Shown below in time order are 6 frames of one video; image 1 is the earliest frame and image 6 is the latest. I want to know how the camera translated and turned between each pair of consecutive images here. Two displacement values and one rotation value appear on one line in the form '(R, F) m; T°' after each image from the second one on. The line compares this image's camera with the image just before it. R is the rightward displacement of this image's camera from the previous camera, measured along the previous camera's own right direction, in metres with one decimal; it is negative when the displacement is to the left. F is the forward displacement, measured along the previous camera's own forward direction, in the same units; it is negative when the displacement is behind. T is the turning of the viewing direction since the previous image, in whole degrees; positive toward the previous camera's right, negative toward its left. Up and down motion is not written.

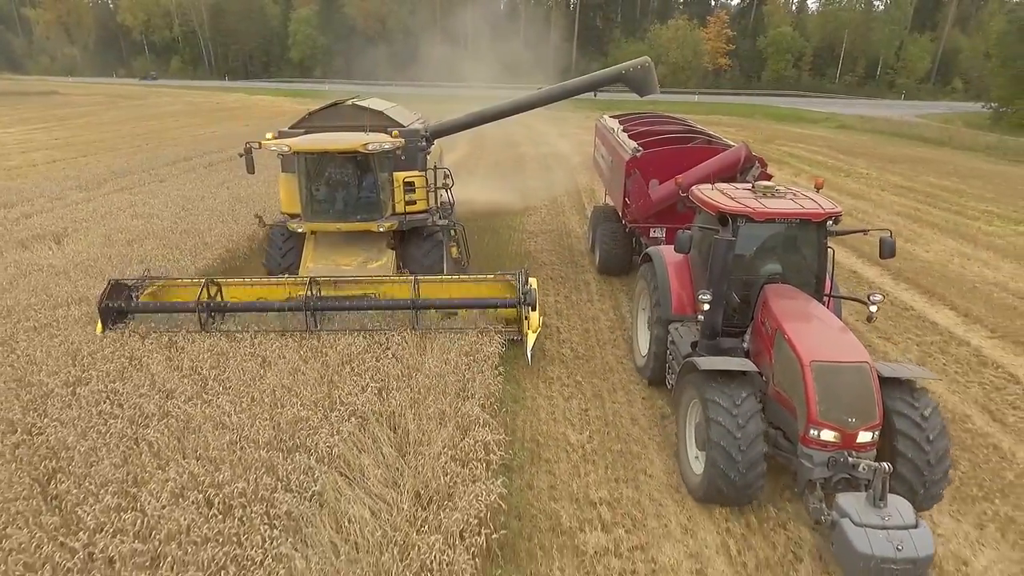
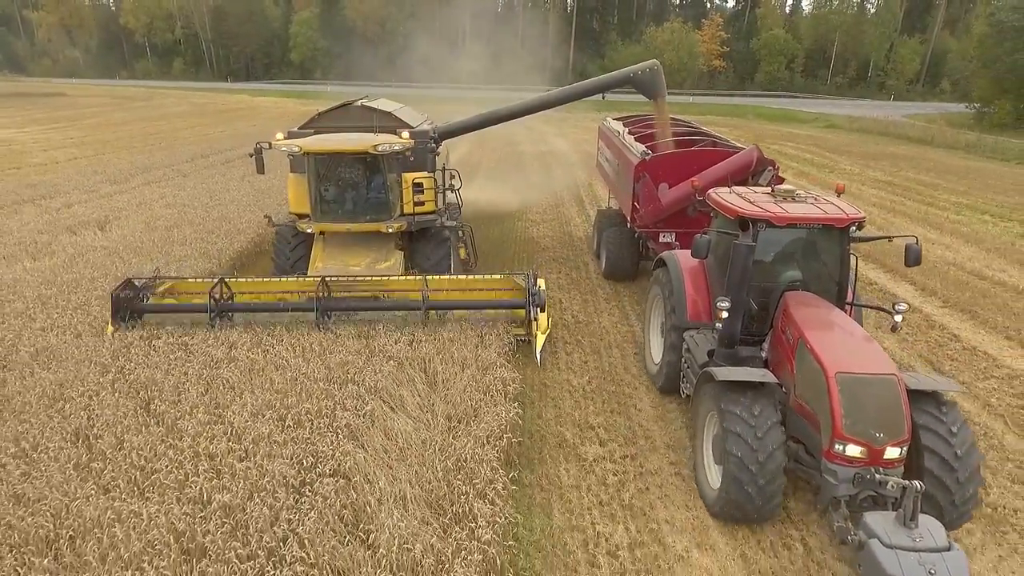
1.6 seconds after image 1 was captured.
(-0.1, -0.5) m; 0°
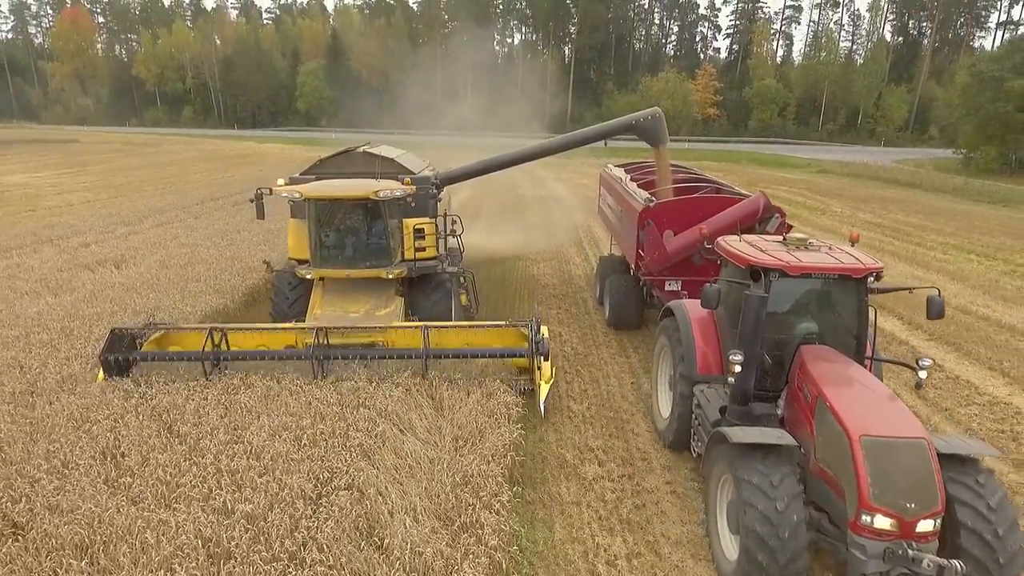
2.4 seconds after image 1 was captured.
(0.0, -0.2) m; 0°
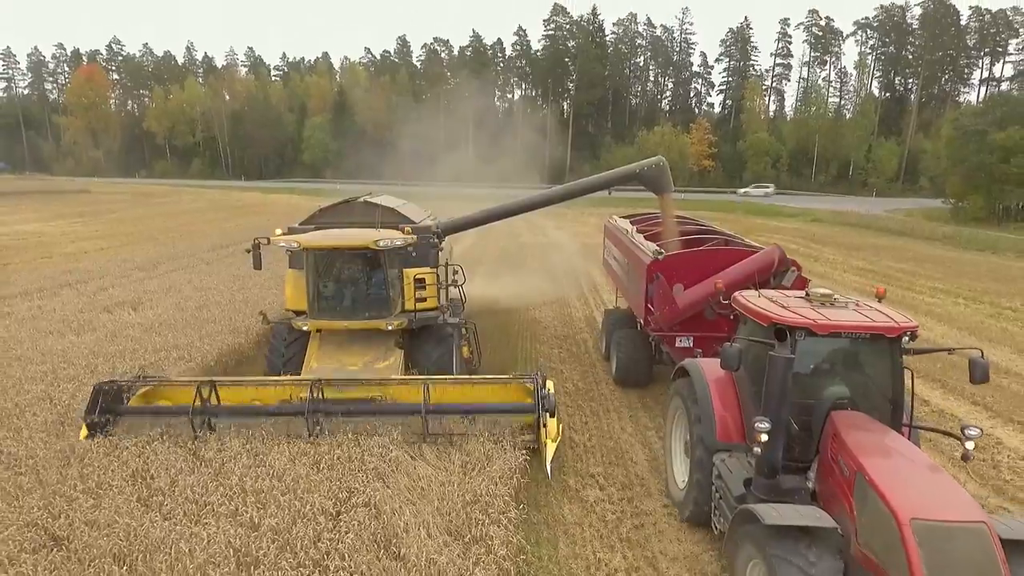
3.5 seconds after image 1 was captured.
(0.0, -0.2) m; 0°
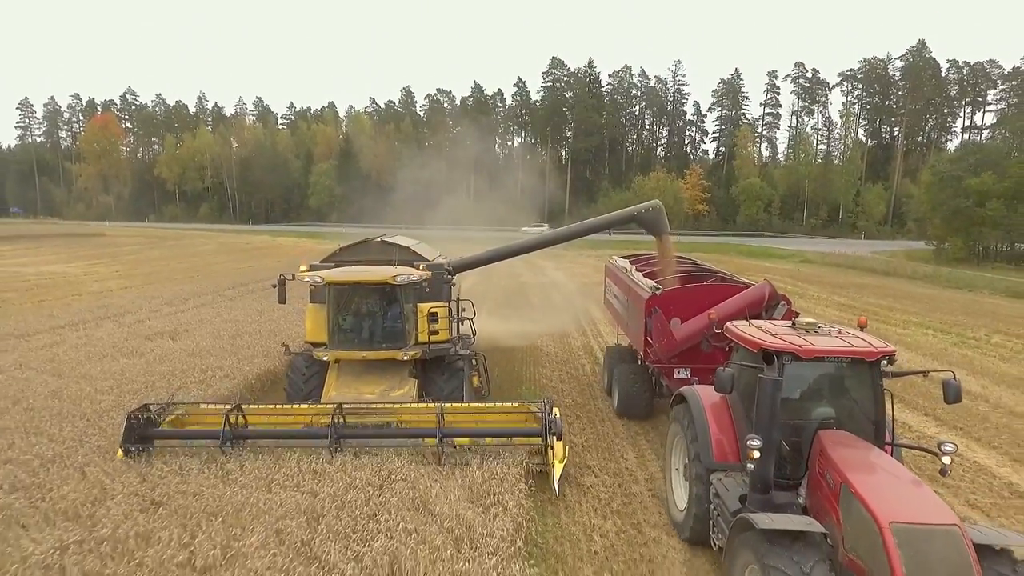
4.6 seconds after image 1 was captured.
(-0.1, -0.7) m; 0°
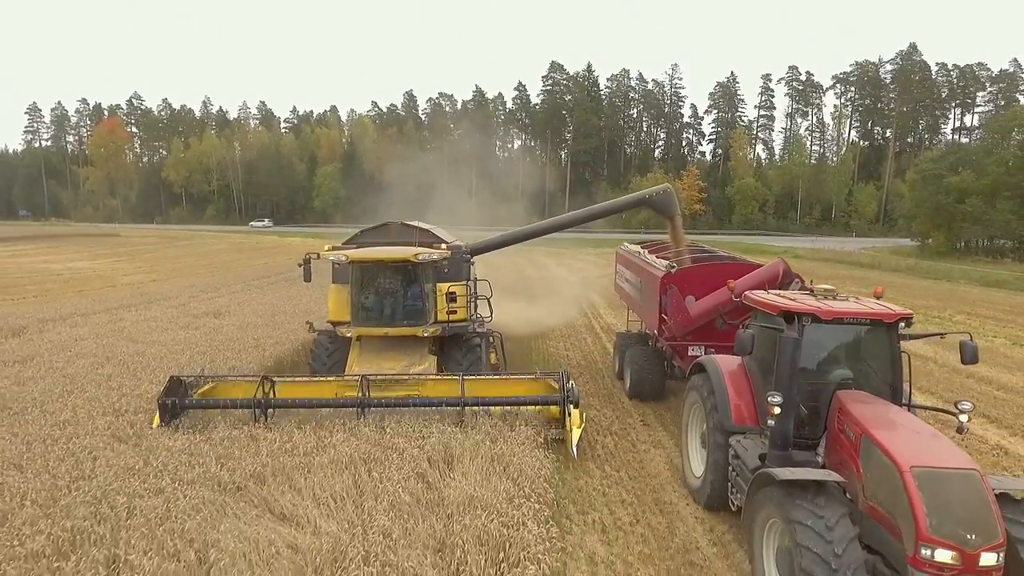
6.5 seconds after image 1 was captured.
(-0.1, -0.8) m; 0°
